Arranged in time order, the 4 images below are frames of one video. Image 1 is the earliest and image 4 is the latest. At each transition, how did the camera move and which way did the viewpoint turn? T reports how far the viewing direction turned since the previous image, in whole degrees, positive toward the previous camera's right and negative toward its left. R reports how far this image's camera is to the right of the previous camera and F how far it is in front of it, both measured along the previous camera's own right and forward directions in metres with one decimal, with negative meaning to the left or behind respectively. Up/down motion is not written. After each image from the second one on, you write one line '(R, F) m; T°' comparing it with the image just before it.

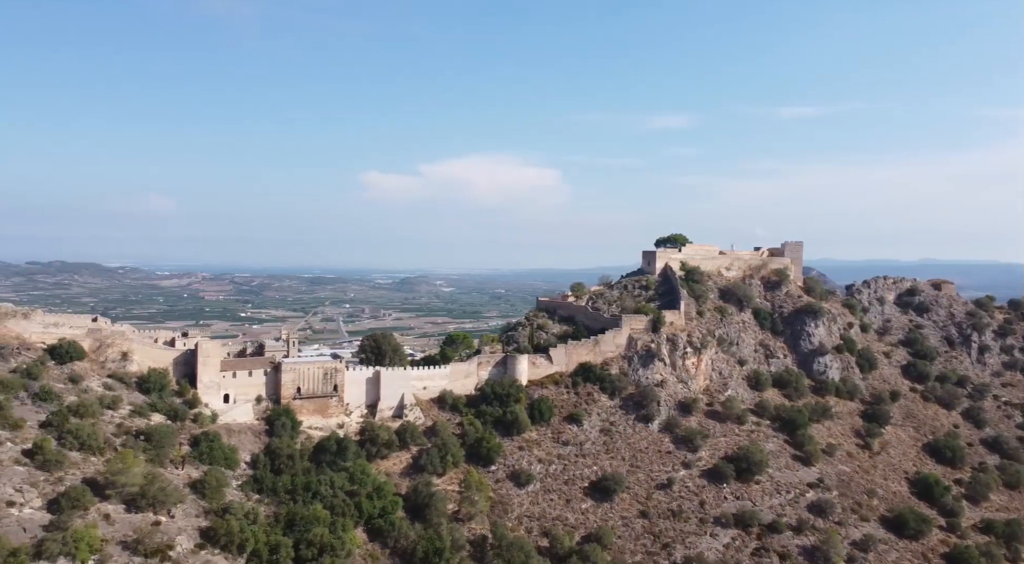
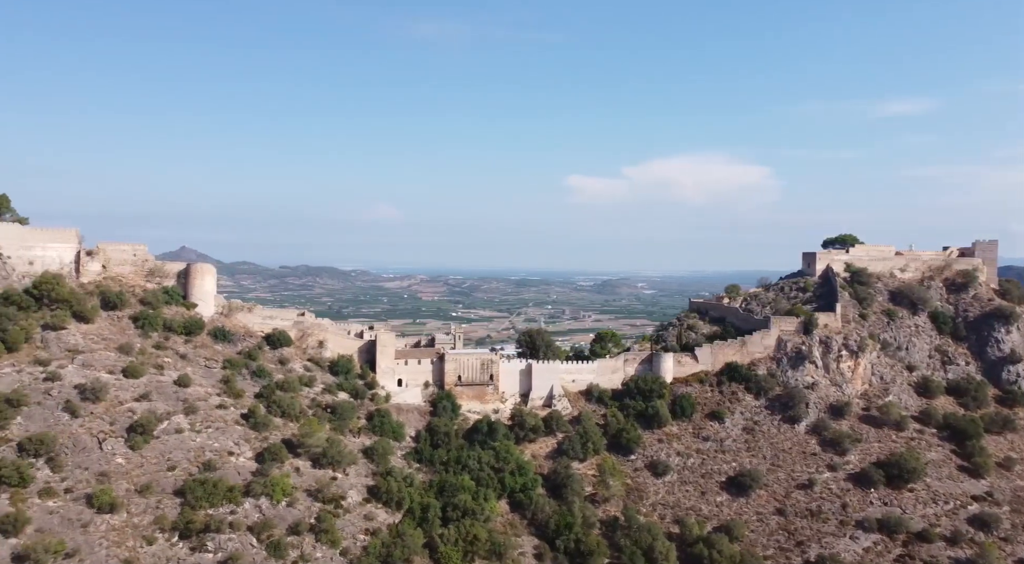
(+2.8, -2.2) m; -16°
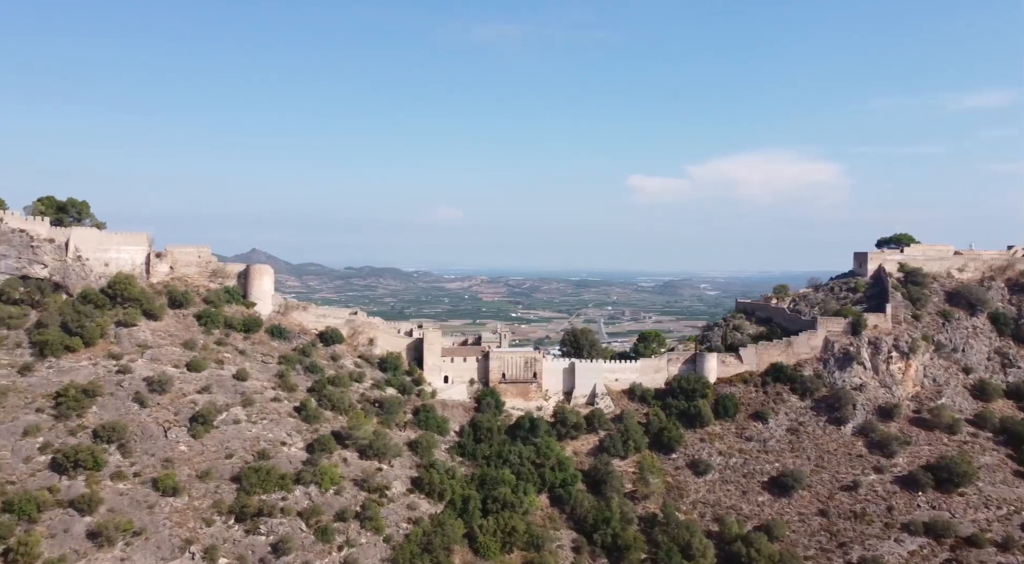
(+0.8, -0.7) m; -5°
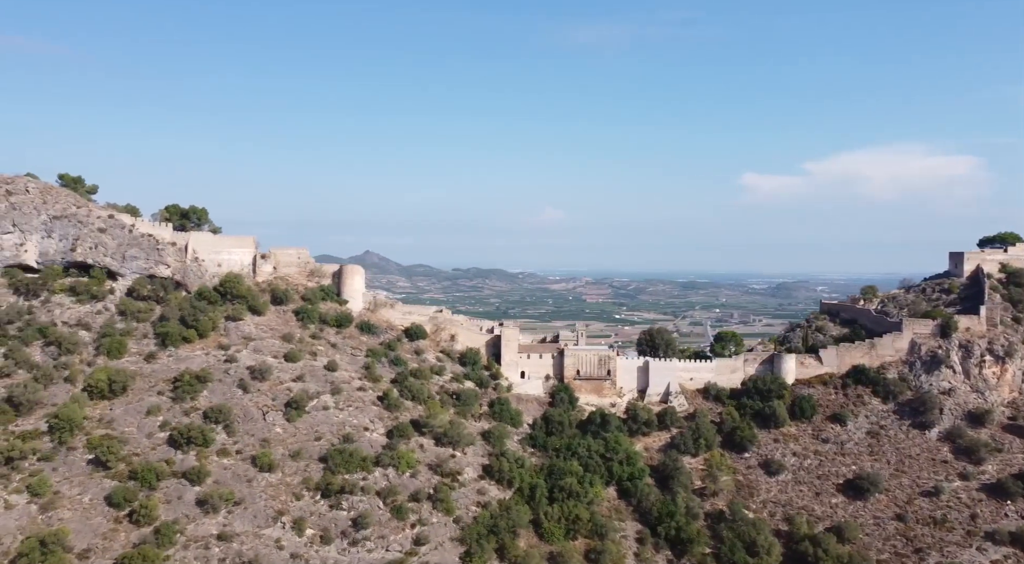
(+1.4, -1.2) m; -8°
